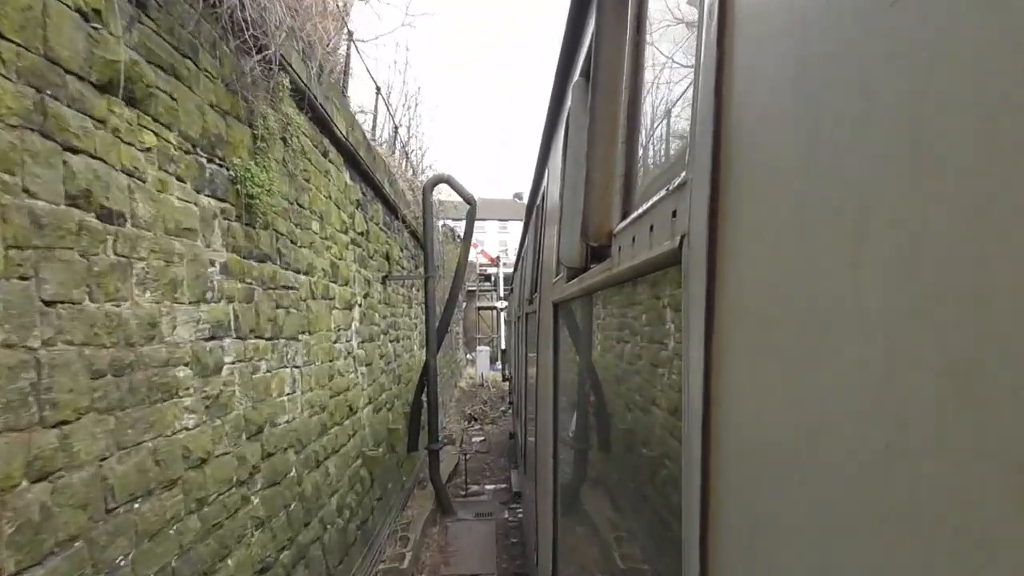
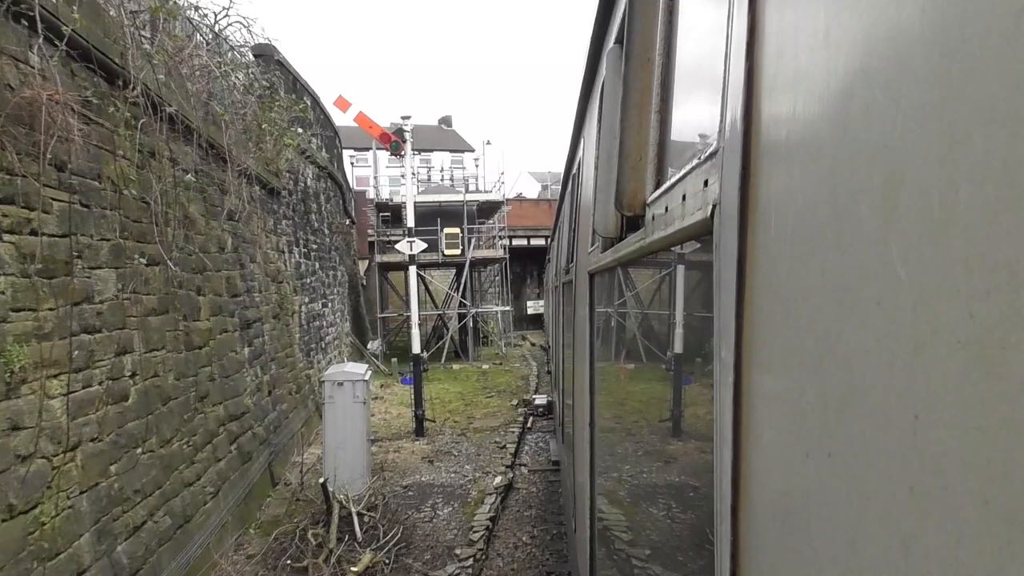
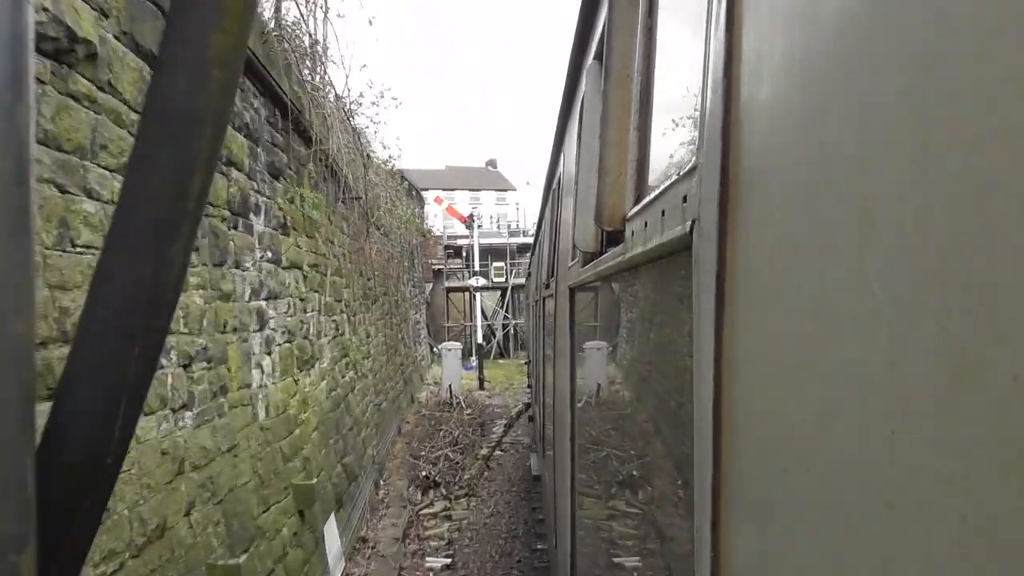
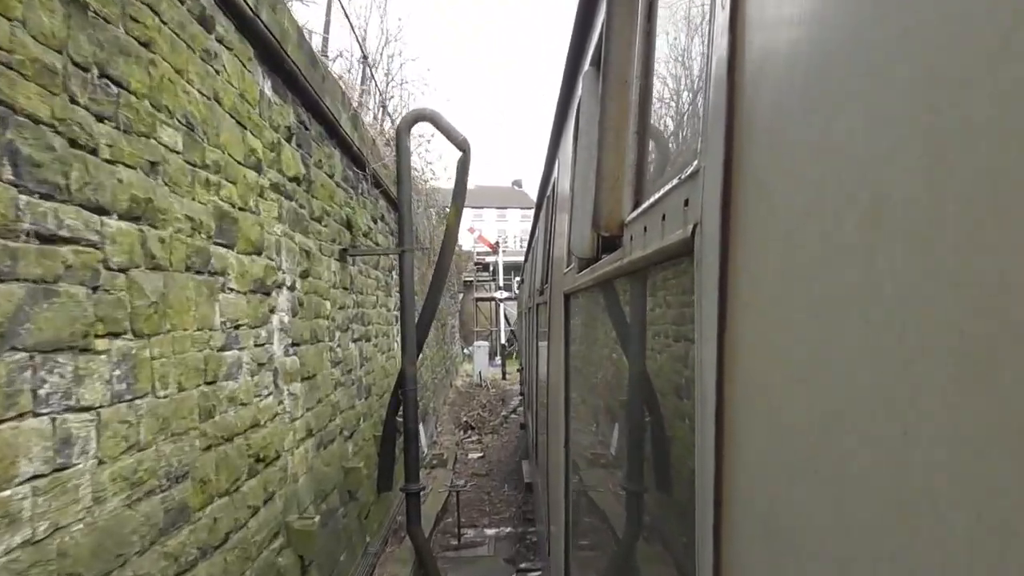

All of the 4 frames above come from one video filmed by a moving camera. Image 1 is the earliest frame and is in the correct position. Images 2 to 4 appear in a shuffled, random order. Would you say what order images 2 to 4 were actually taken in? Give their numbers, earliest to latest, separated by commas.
4, 3, 2
